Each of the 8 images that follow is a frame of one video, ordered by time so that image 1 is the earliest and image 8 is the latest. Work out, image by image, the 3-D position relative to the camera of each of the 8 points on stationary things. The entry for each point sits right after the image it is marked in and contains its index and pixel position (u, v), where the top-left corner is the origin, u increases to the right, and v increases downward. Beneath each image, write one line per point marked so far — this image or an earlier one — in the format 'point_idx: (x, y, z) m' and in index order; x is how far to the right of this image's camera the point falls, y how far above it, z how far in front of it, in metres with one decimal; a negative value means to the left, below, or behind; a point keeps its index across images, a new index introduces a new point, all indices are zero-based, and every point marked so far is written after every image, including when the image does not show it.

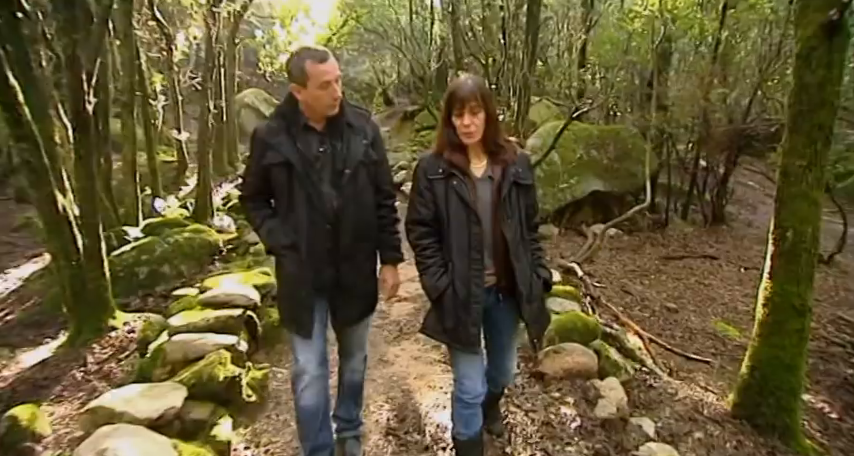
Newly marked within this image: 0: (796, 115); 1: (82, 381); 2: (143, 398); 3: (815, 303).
0: (+3.0, +0.9, +3.6) m
1: (-3.8, -1.7, +4.9) m
2: (-1.7, -1.0, +2.7) m
3: (+6.1, -1.2, +7.1) m
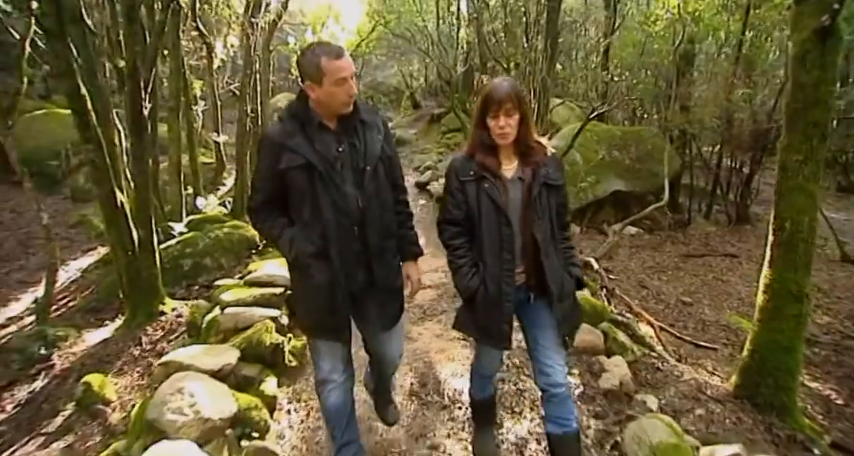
0: (+3.1, +1.0, +3.8) m
1: (-3.5, -1.6, +5.5) m
2: (-1.6, -0.9, +3.2) m
3: (+6.5, -1.1, +7.2) m
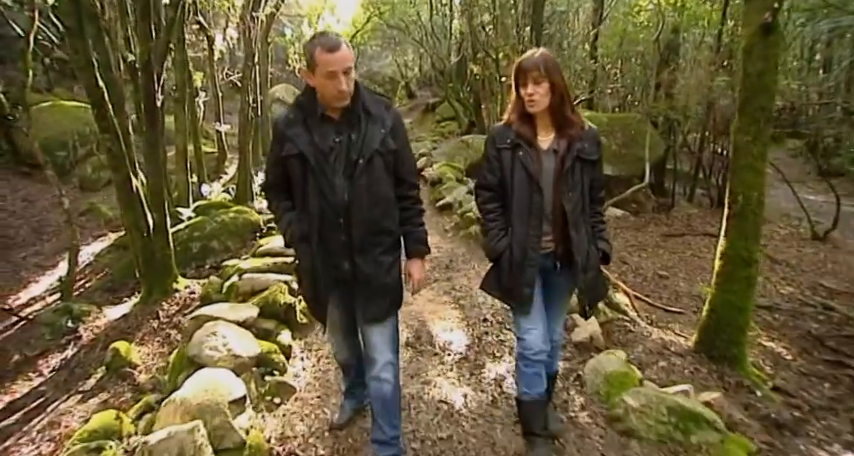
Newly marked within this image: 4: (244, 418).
0: (+3.1, +1.2, +4.3) m
1: (-3.6, -1.3, +6.0) m
2: (-1.6, -0.7, +3.7) m
3: (+6.4, -0.8, +7.7) m
4: (-1.0, -1.1, +2.6) m
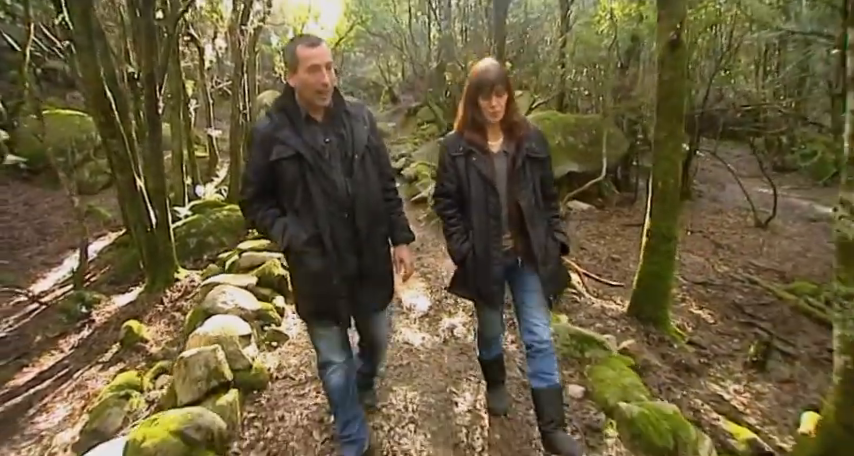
0: (+2.7, +1.5, +5.2) m
1: (-3.9, -1.2, +6.7) m
2: (-1.9, -0.5, +4.5) m
3: (+6.0, -0.5, +8.7) m
4: (-1.3, -0.9, +3.3) m
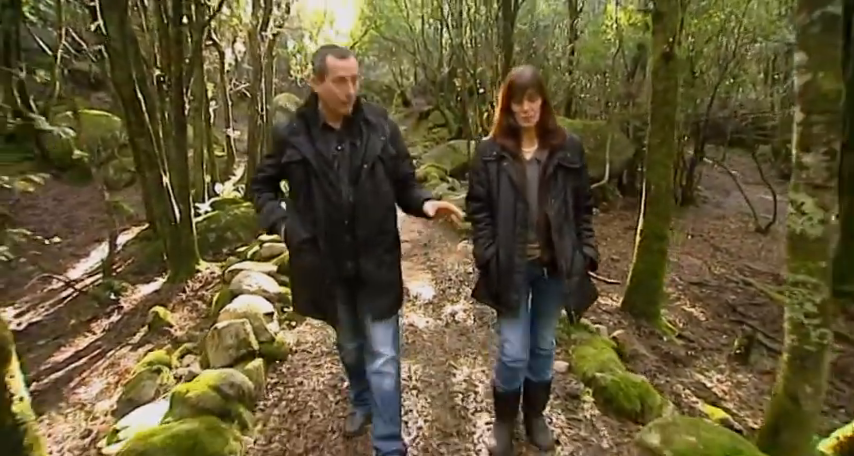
0: (+2.8, +1.5, +5.6) m
1: (-3.9, -1.1, +7.2) m
2: (-1.9, -0.4, +4.9) m
3: (+6.1, -0.6, +8.9) m
4: (-1.3, -0.8, +3.8) m
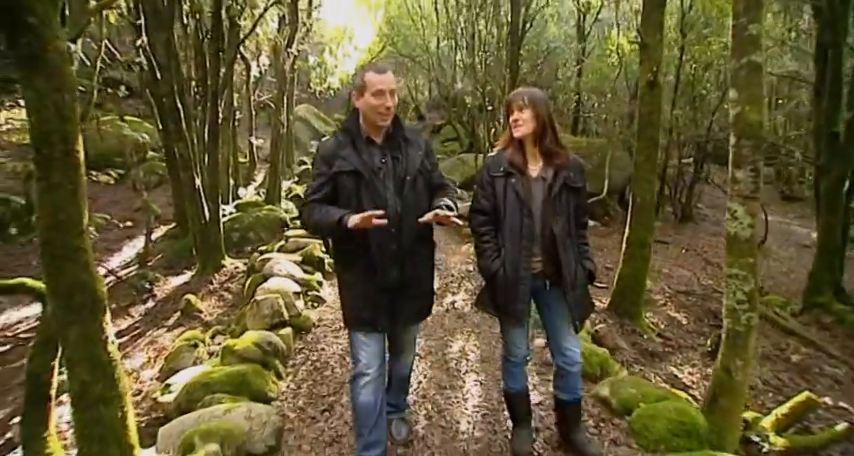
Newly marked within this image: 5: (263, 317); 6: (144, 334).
0: (+2.9, +1.3, +6.2) m
1: (-3.8, -1.1, +7.9) m
2: (-1.8, -0.4, +5.6) m
3: (+6.3, -0.9, +9.5) m
4: (-1.3, -0.7, +4.5) m
5: (-1.5, -0.8, +4.0) m
6: (-4.2, -1.5, +6.6) m
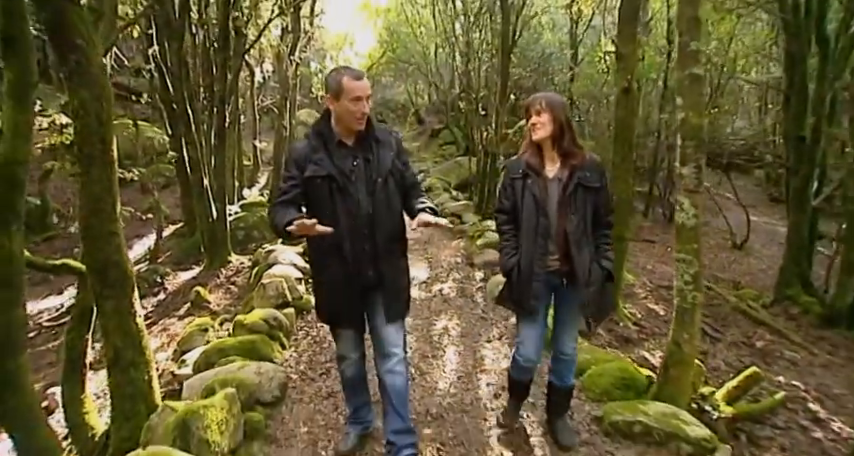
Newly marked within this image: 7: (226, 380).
0: (+2.8, +1.4, +6.7) m
1: (-3.9, -1.0, +8.4) m
2: (-1.9, -0.3, +6.1) m
3: (+6.2, -0.9, +9.9) m
4: (-1.4, -0.7, +4.9) m
5: (-1.6, -0.7, +4.5) m
6: (-4.3, -1.5, +7.1) m
7: (-1.3, -1.0, +2.9) m
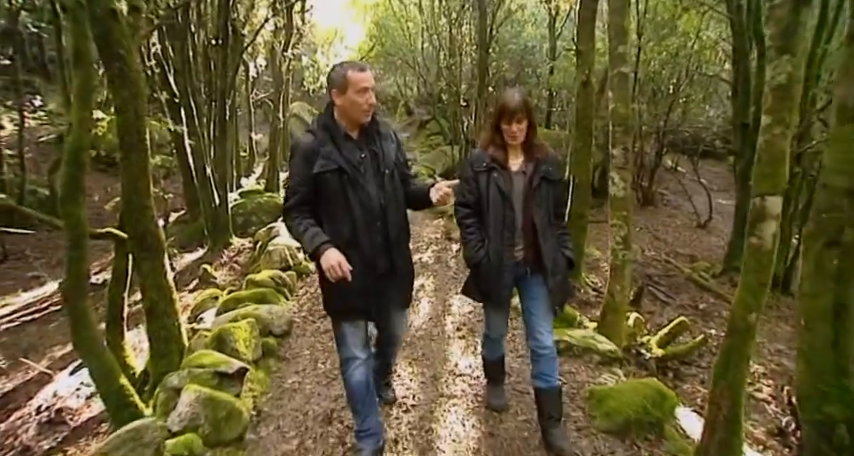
0: (+2.5, +1.8, +7.6) m
1: (-4.2, -0.7, +9.2) m
2: (-2.2, 0.0, +6.9) m
3: (+5.9, -0.4, +10.9) m
4: (-1.6, -0.4, +5.8) m
5: (-1.8, -0.4, +5.3) m
6: (-4.5, -1.2, +7.9) m
7: (-1.5, -0.7, +3.7) m
